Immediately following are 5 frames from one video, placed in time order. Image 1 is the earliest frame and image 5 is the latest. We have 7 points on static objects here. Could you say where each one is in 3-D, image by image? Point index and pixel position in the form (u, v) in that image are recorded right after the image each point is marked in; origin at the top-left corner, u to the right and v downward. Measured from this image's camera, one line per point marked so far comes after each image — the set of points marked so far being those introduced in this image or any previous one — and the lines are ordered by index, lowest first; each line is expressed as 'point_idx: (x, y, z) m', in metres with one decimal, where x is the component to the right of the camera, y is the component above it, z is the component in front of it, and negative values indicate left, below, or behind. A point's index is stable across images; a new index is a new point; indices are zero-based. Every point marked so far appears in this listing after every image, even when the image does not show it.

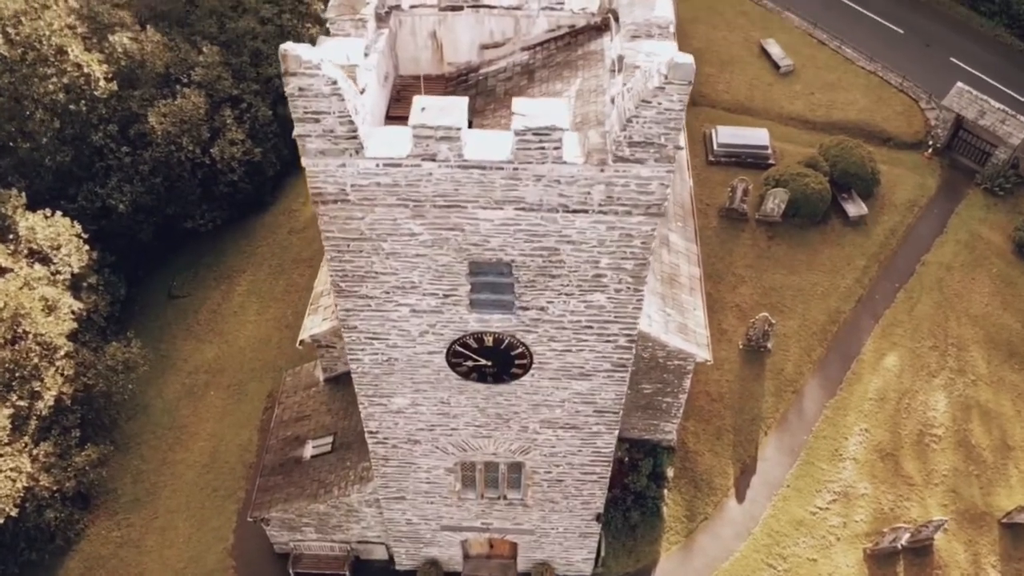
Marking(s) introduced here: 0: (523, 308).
0: (+0.2, -0.3, +13.2) m
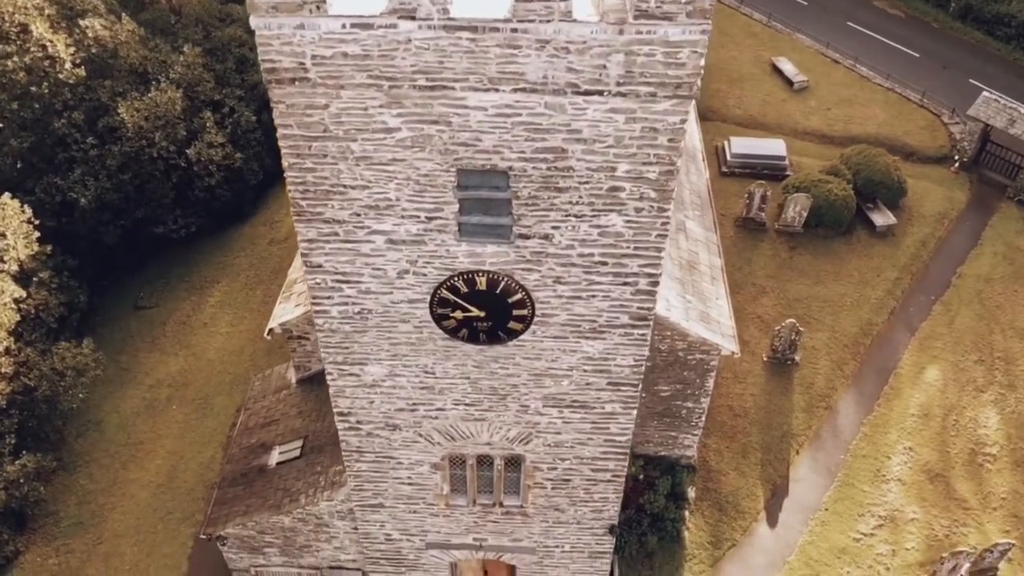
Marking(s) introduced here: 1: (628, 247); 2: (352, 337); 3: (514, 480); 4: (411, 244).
0: (+0.1, +0.7, +10.9) m
1: (+1.5, +0.5, +11.0) m
2: (-2.3, -0.7, +12.4) m
3: (0.0, -3.4, +14.9) m
4: (-1.3, +0.6, +11.1) m
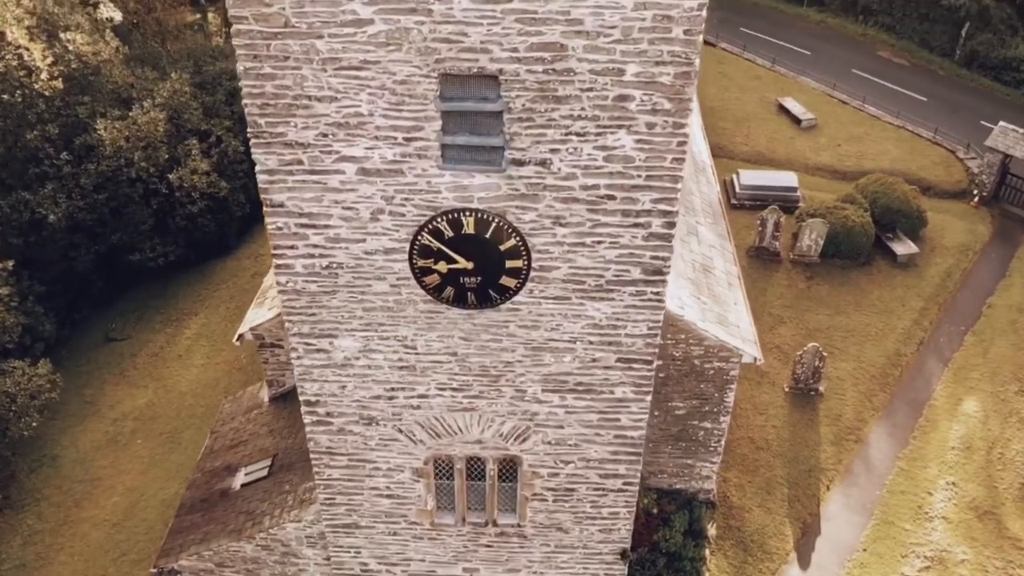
0: (0.0, +1.4, +9.4) m
1: (+1.4, +1.2, +9.4) m
2: (-2.4, -0.2, +10.6) m
3: (0.0, -3.1, +12.9) m
4: (-1.4, +1.3, +9.5) m
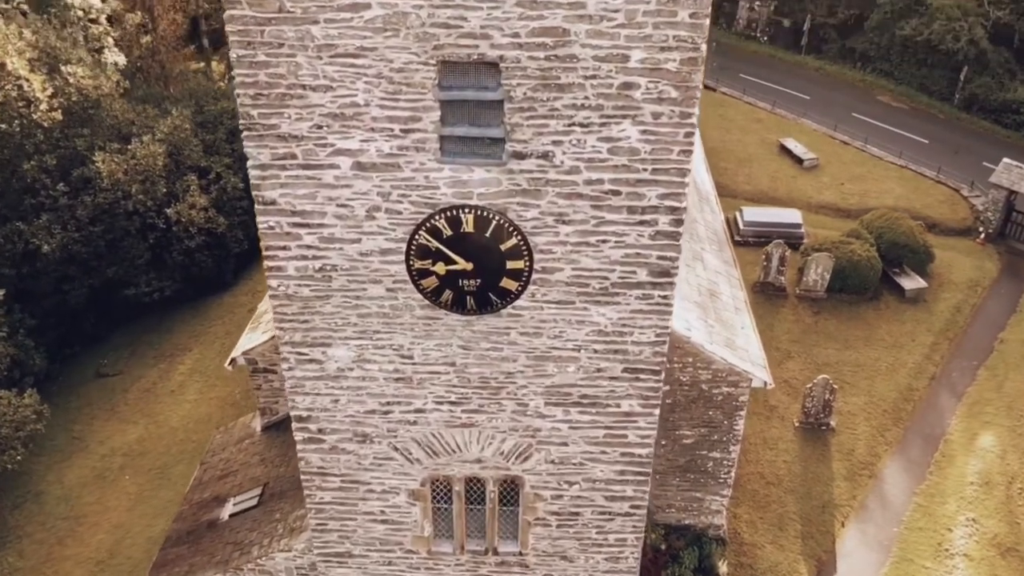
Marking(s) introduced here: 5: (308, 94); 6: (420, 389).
0: (+0.1, +1.4, +9.0) m
1: (+1.4, +1.3, +9.1) m
2: (-2.4, -0.2, +10.2) m
3: (0.0, -3.3, +12.2) m
4: (-1.4, +1.3, +9.2) m
5: (-2.1, +2.0, +8.8) m
6: (-1.2, -1.3, +10.8) m
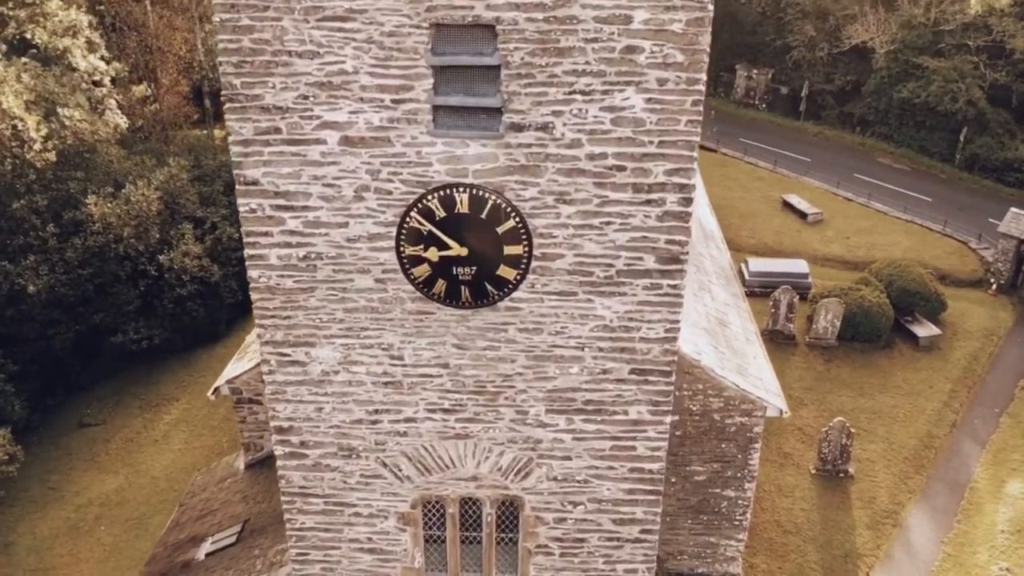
0: (0.0, +1.6, +8.5) m
1: (+1.4, +1.5, +8.5) m
2: (-2.4, -0.1, +9.5) m
3: (0.0, -3.4, +11.2) m
4: (-1.4, +1.5, +8.6) m
5: (-2.1, +2.2, +8.3) m
6: (-1.2, -1.2, +10.0) m
